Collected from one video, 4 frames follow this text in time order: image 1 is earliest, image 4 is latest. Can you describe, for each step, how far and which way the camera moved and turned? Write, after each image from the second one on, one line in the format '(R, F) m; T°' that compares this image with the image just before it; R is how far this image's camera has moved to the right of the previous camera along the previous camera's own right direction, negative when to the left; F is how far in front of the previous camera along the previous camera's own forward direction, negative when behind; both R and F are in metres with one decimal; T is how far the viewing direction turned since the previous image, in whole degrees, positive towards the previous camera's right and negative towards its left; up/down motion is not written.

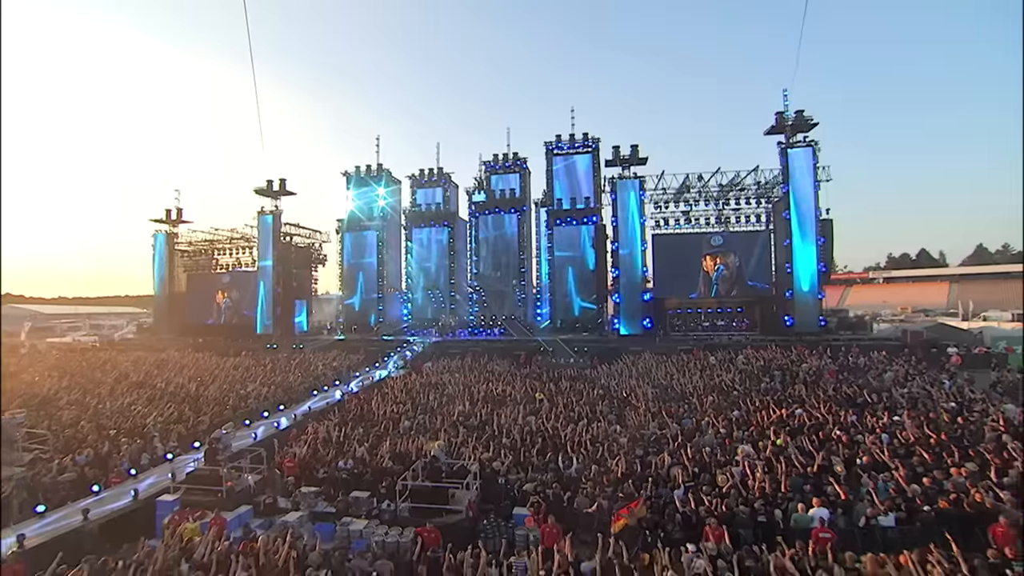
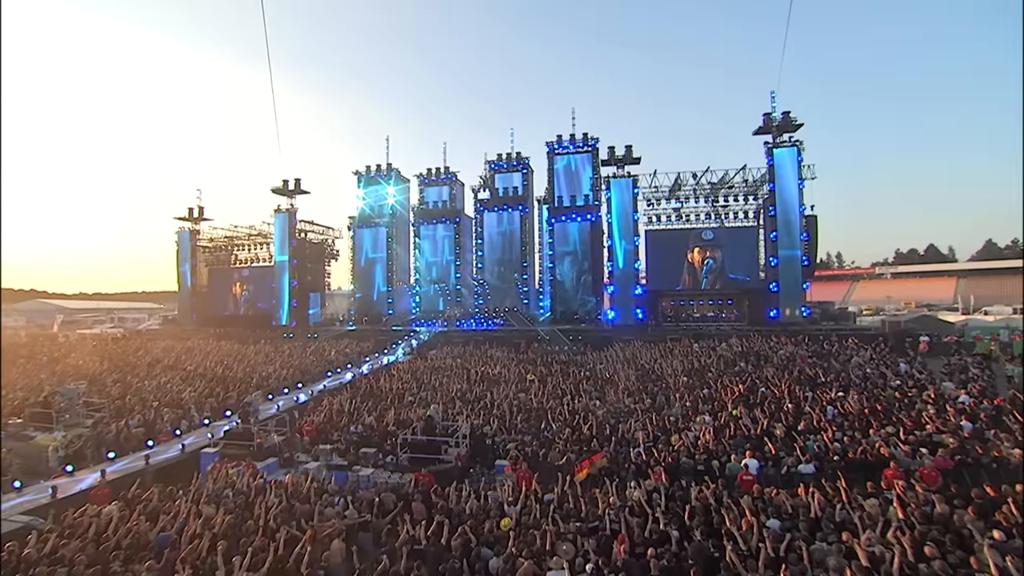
(+0.5, -1.5) m; -1°
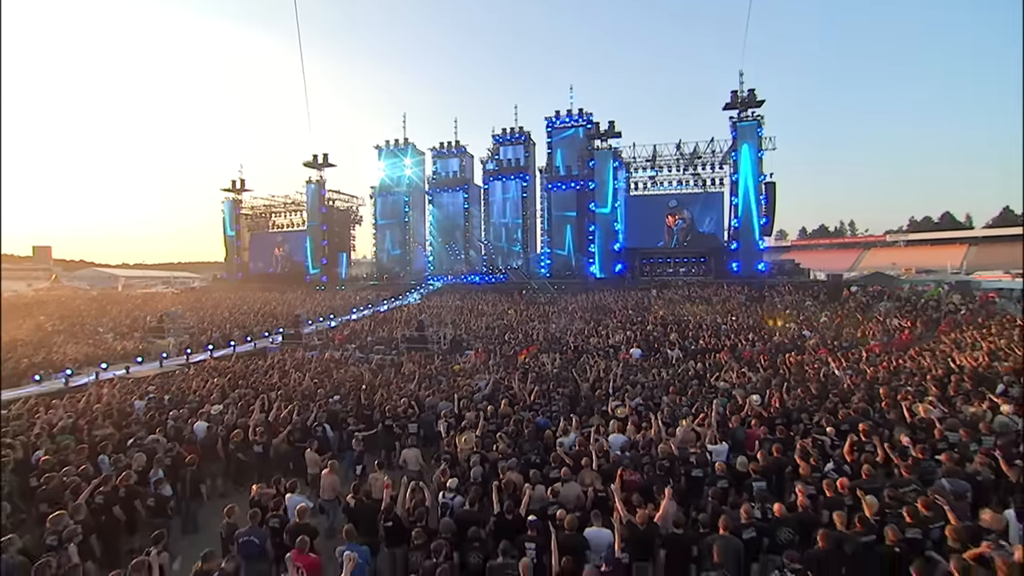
(+1.6, -4.2) m; -3°
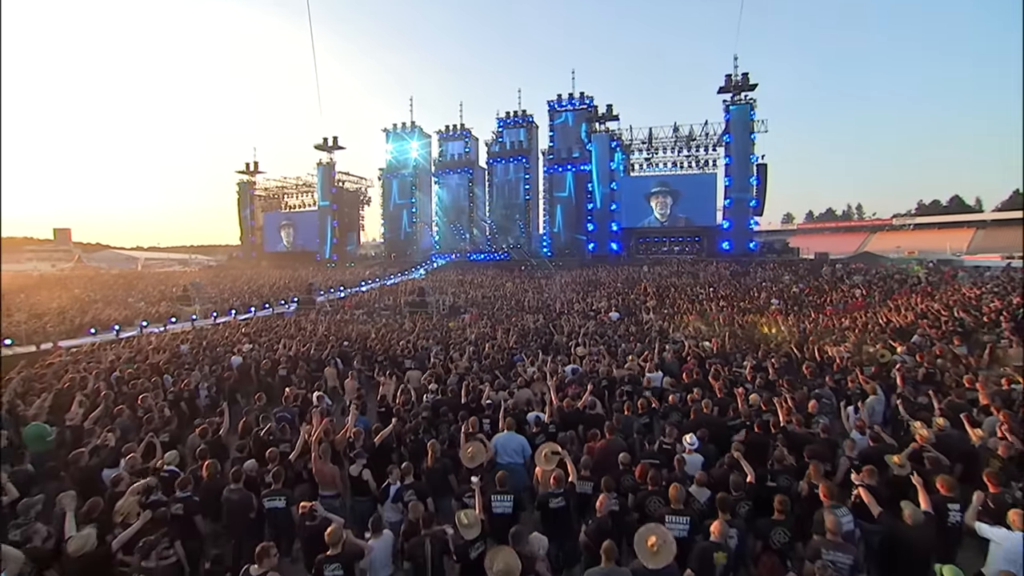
(+0.5, -1.4) m; -1°
